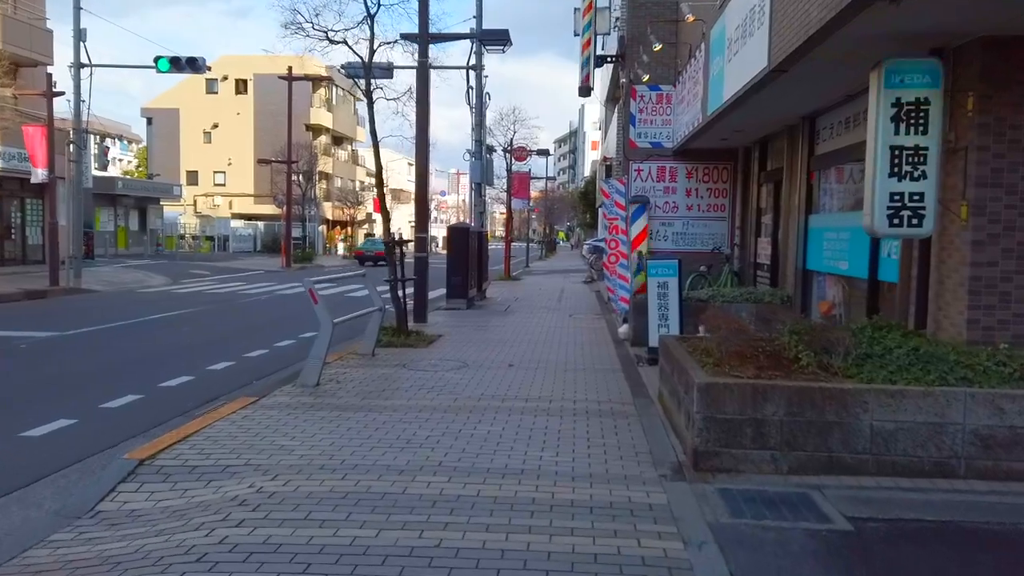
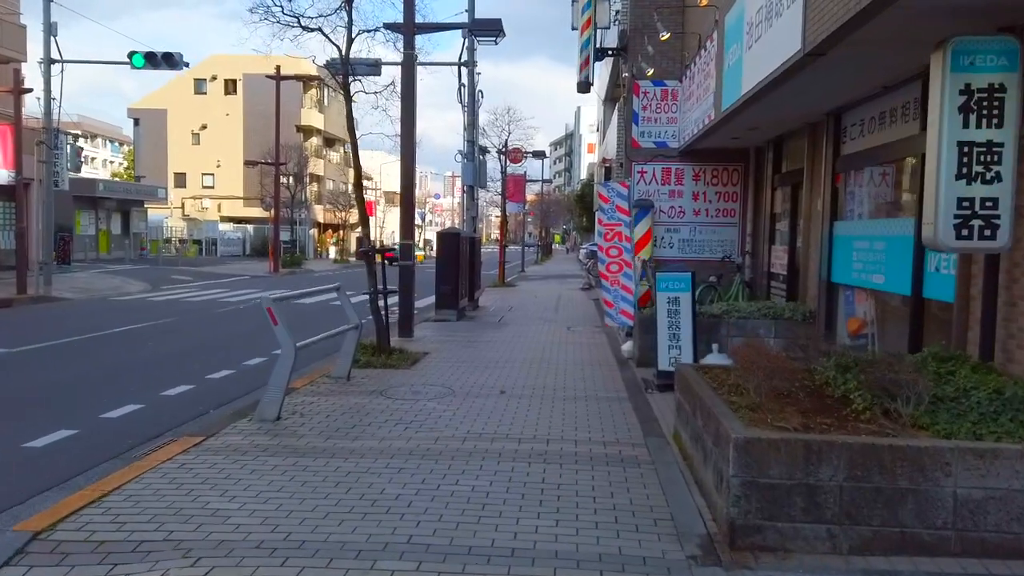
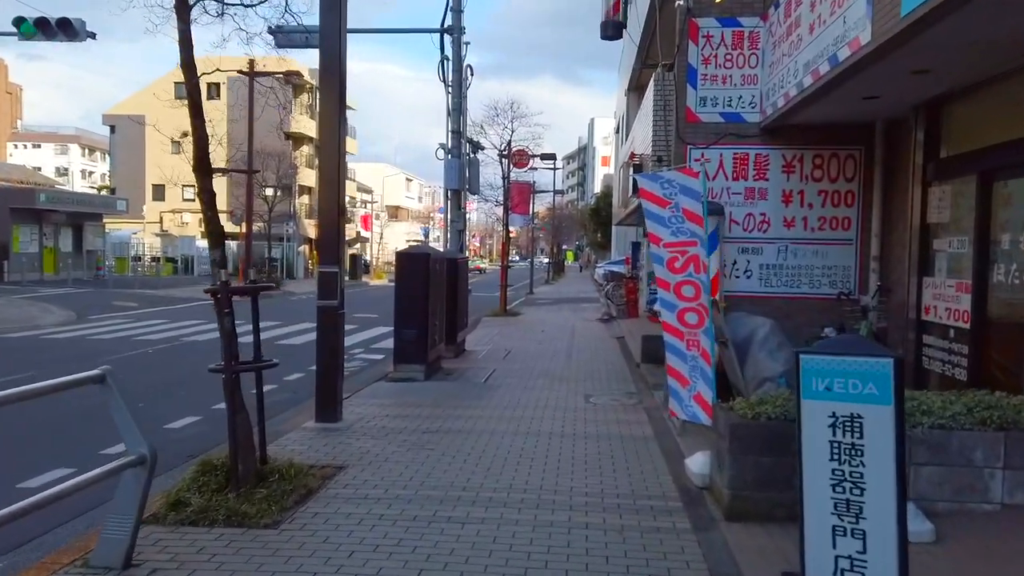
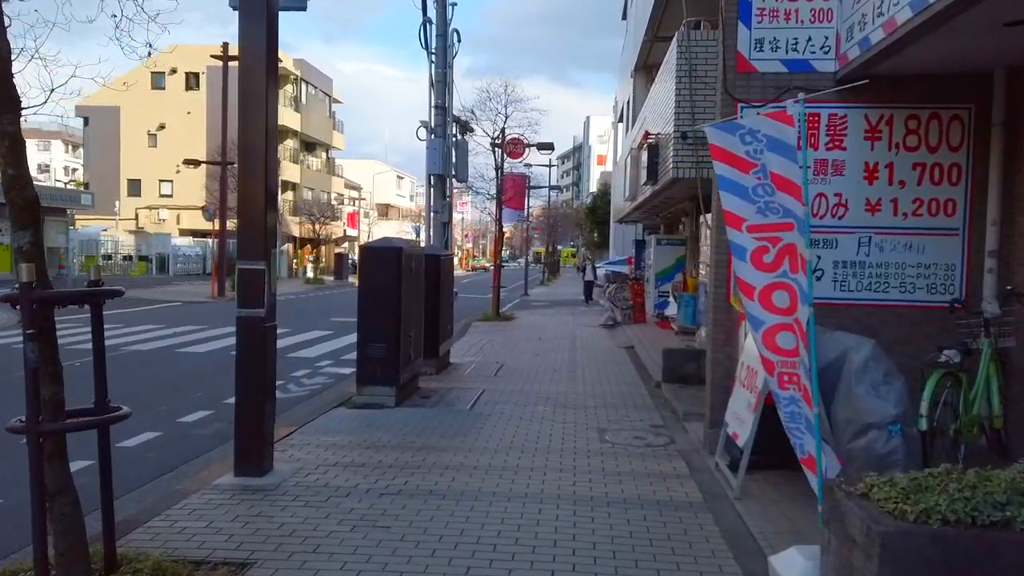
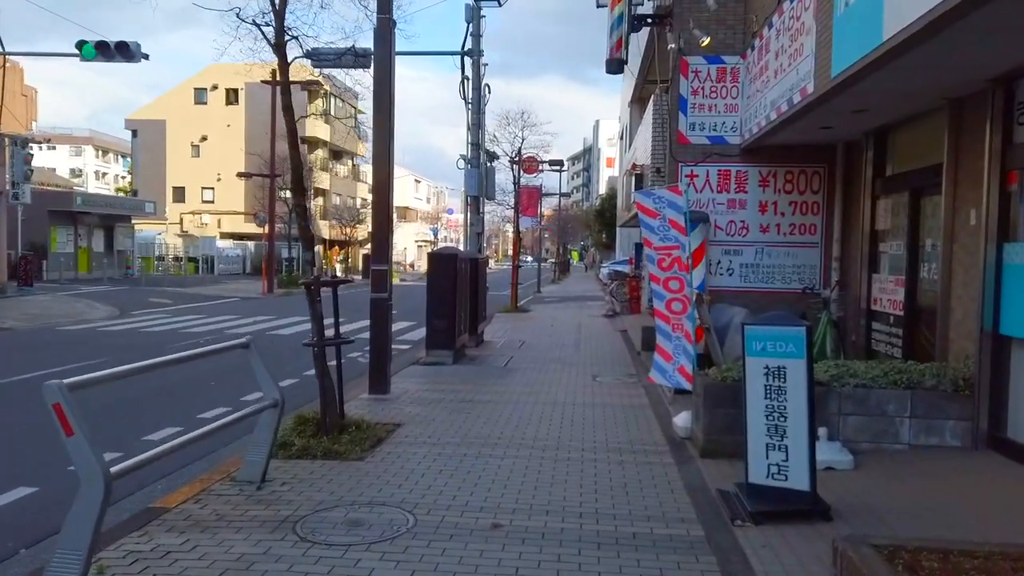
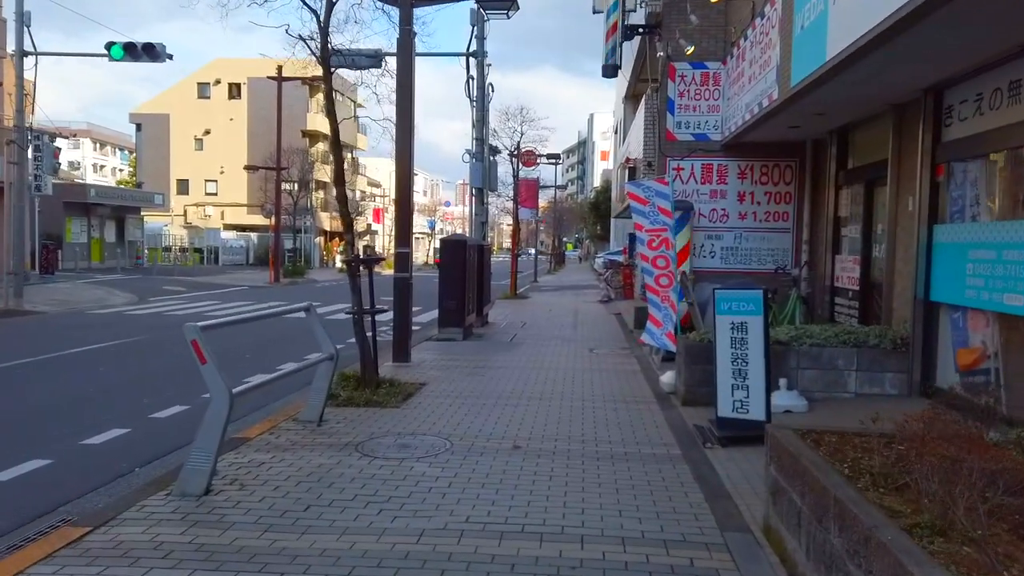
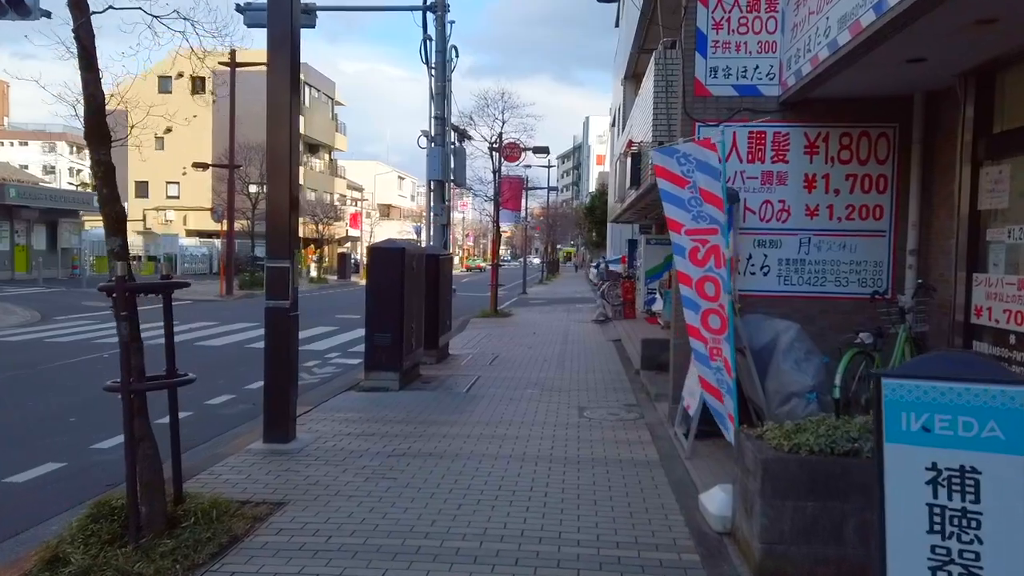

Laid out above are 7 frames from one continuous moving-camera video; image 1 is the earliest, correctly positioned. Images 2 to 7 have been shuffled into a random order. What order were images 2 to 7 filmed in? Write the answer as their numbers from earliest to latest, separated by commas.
2, 6, 5, 3, 7, 4
